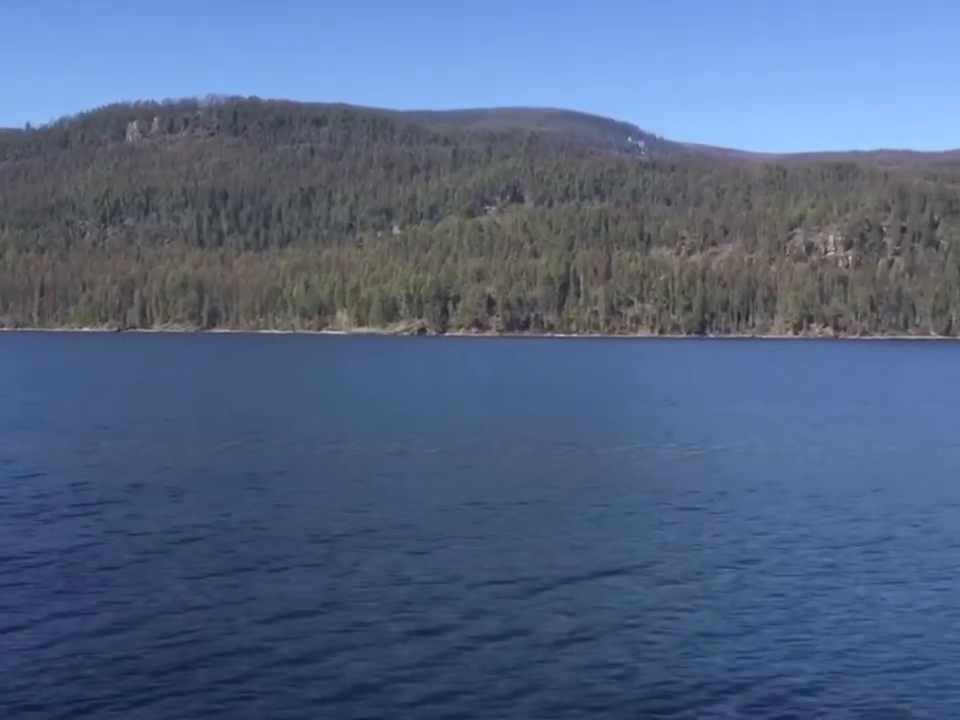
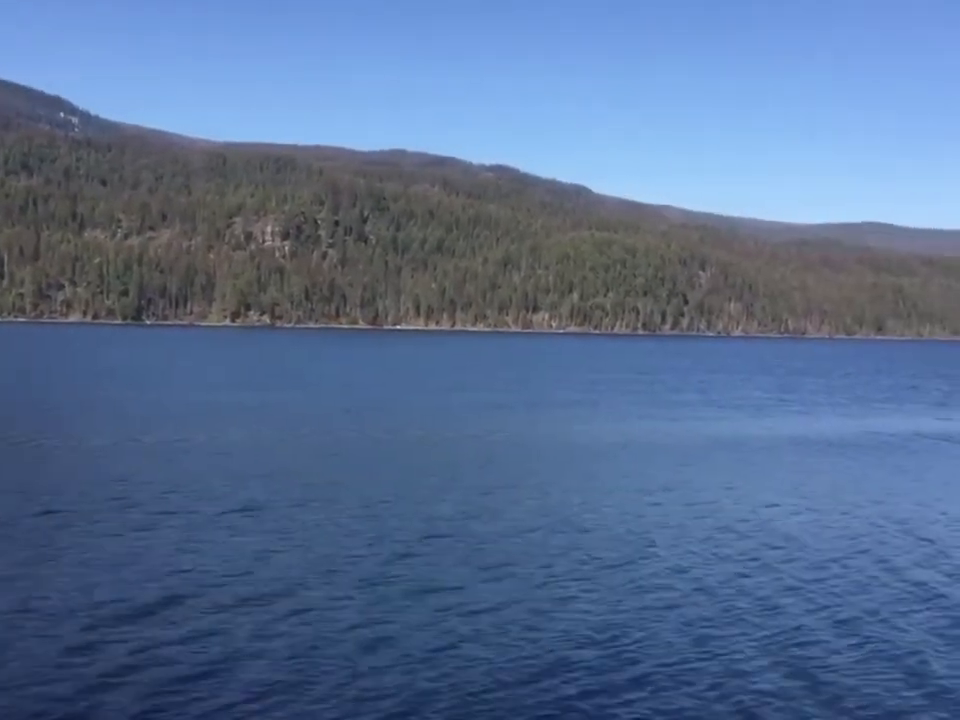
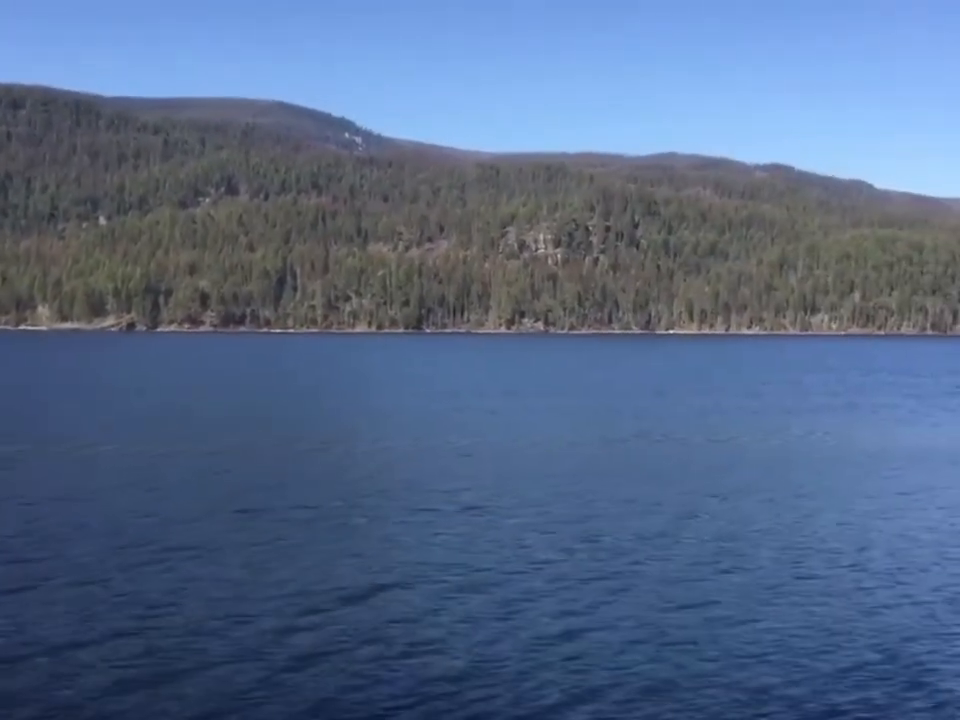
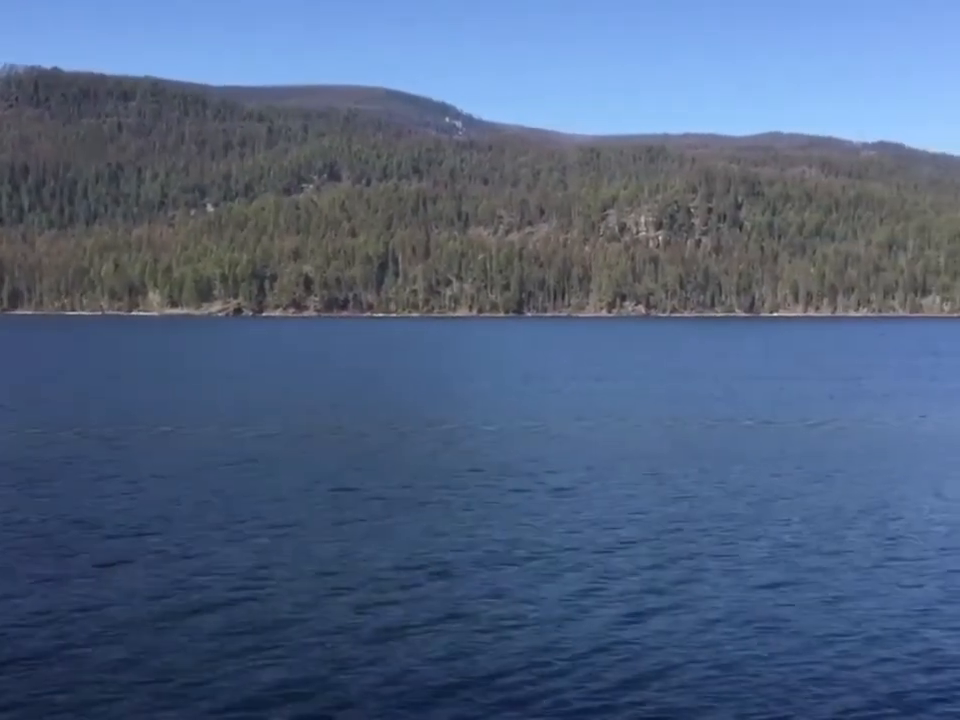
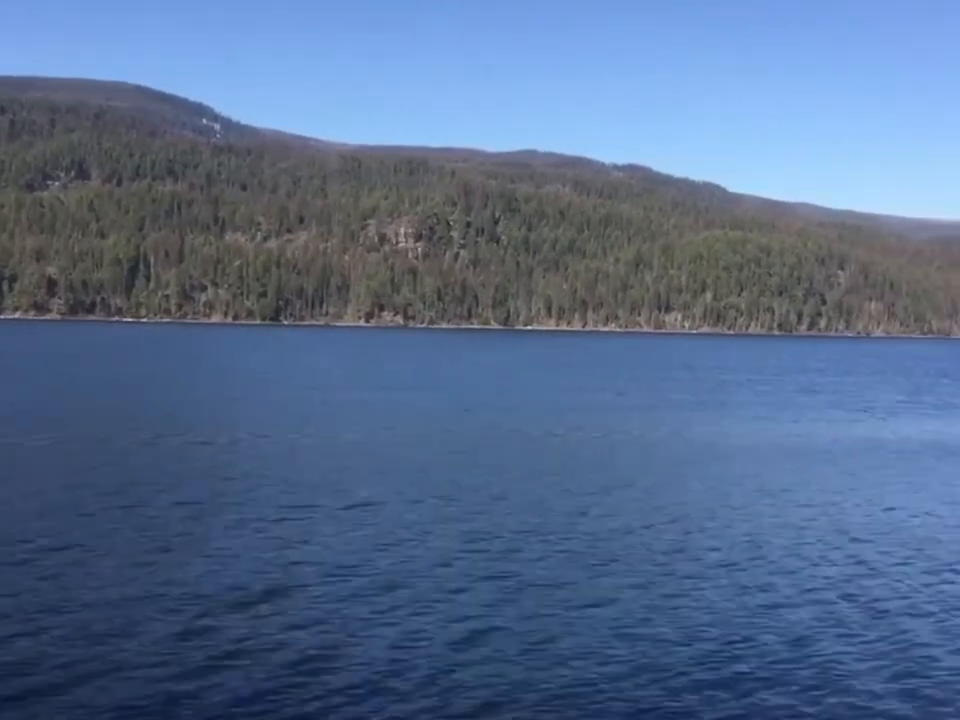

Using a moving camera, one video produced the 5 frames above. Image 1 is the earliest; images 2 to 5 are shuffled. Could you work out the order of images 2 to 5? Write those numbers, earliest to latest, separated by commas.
4, 3, 5, 2
